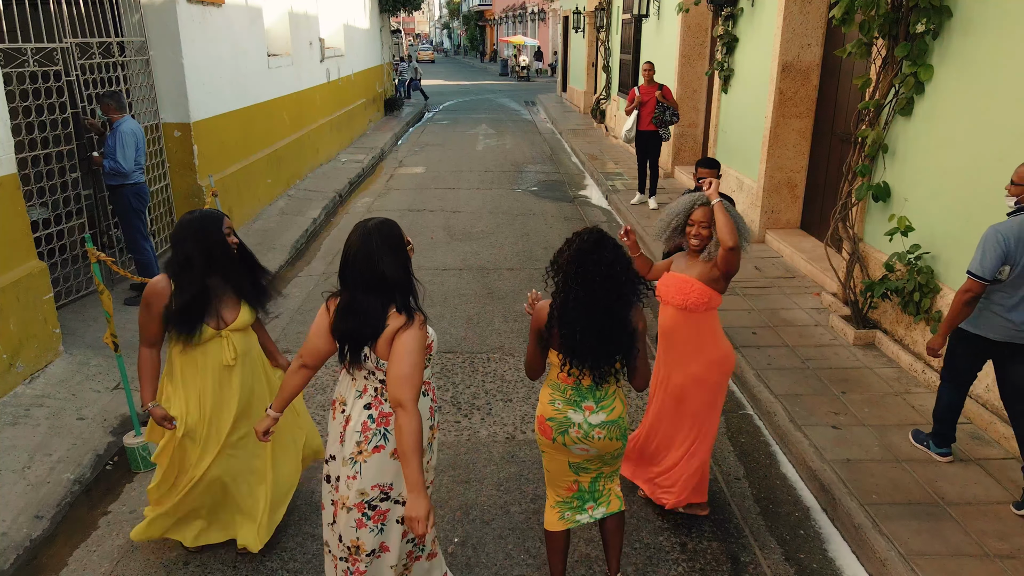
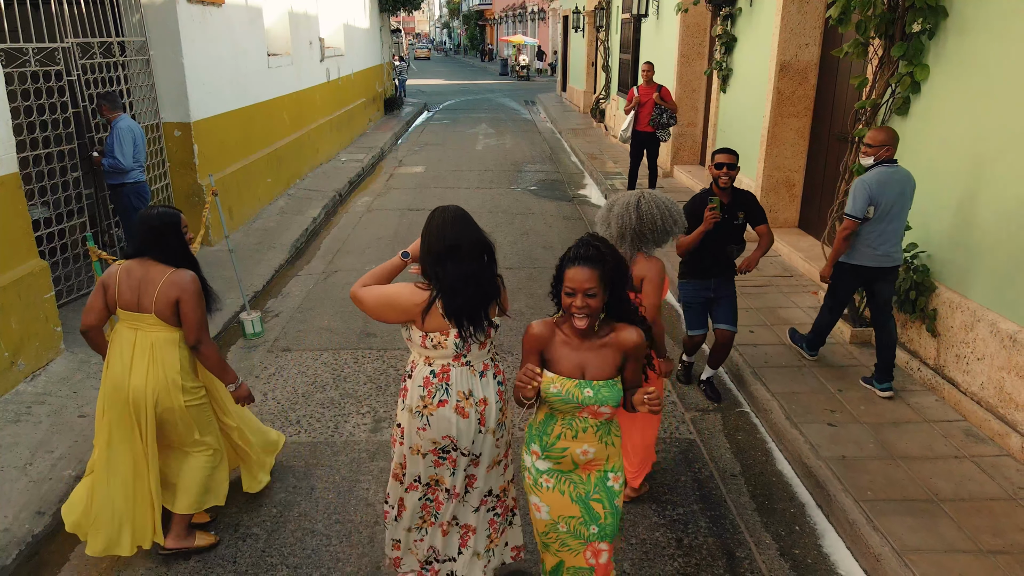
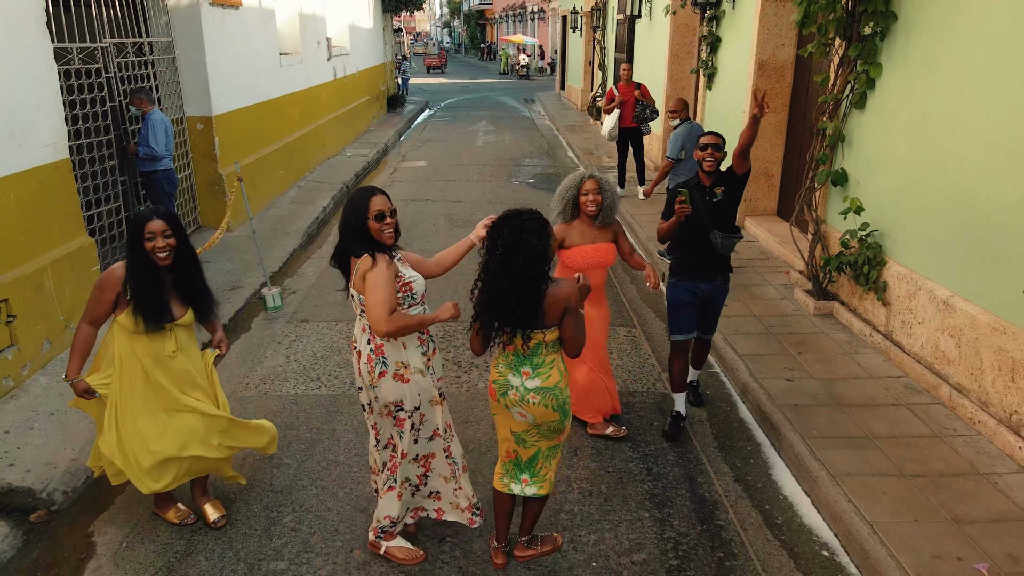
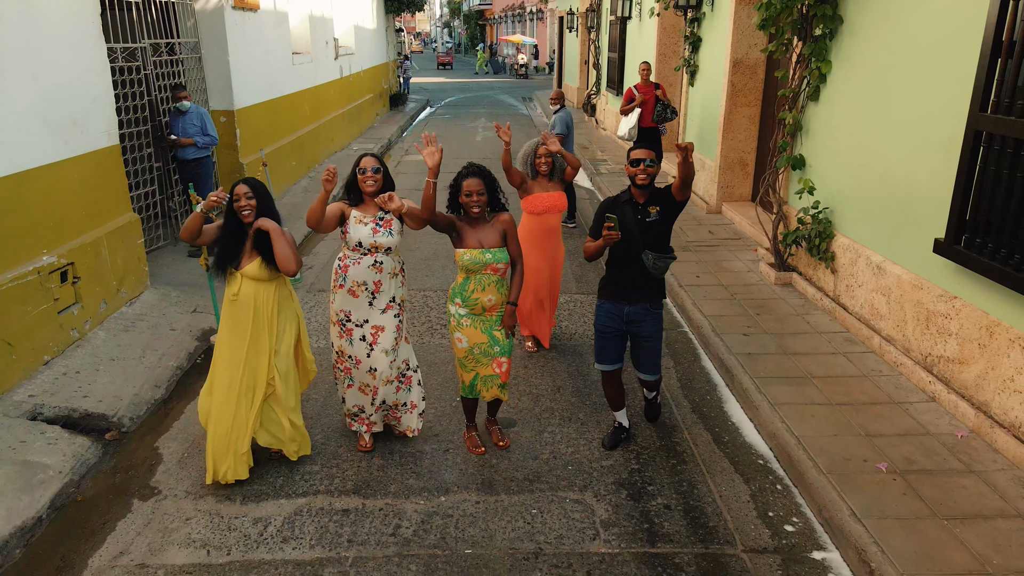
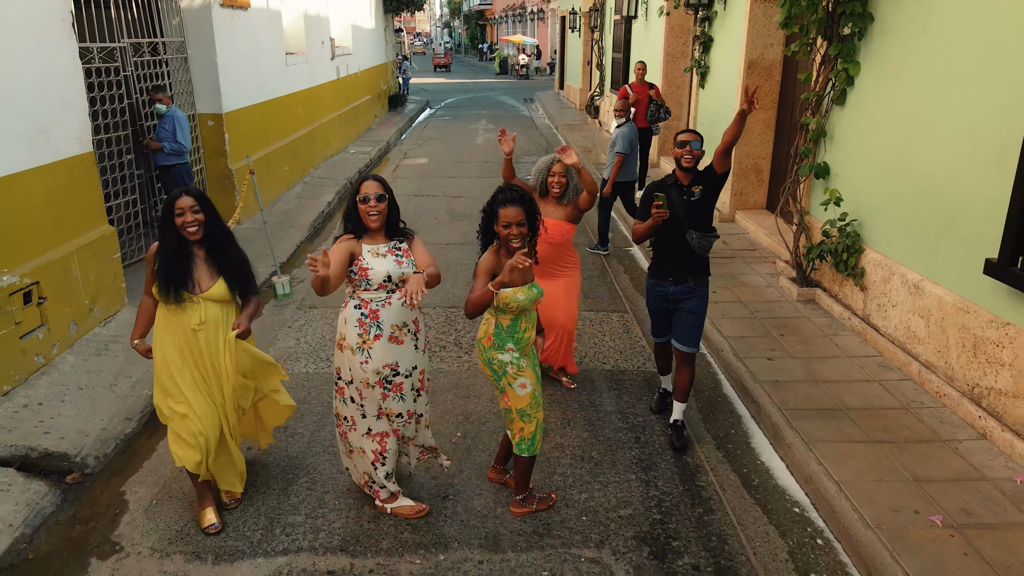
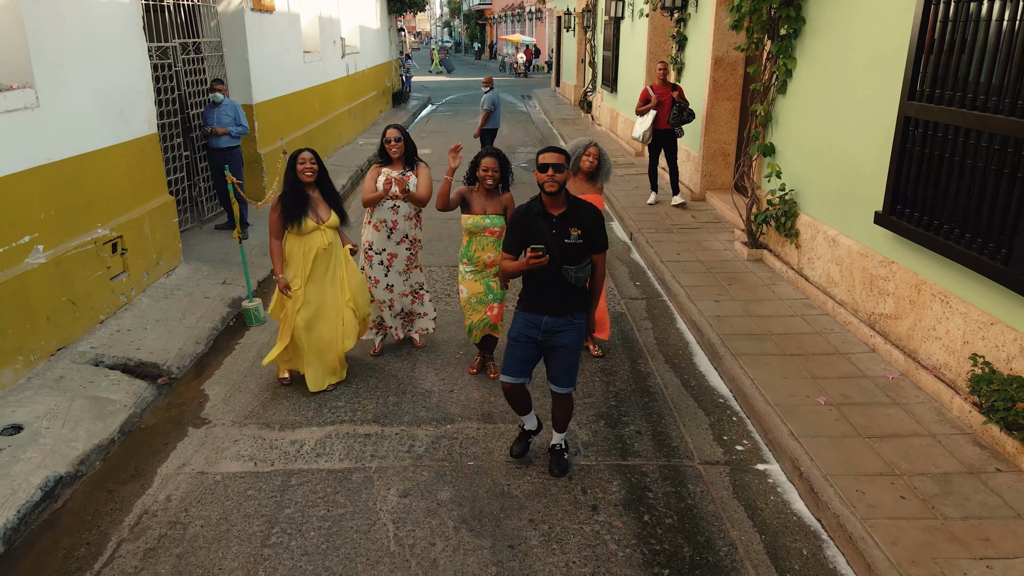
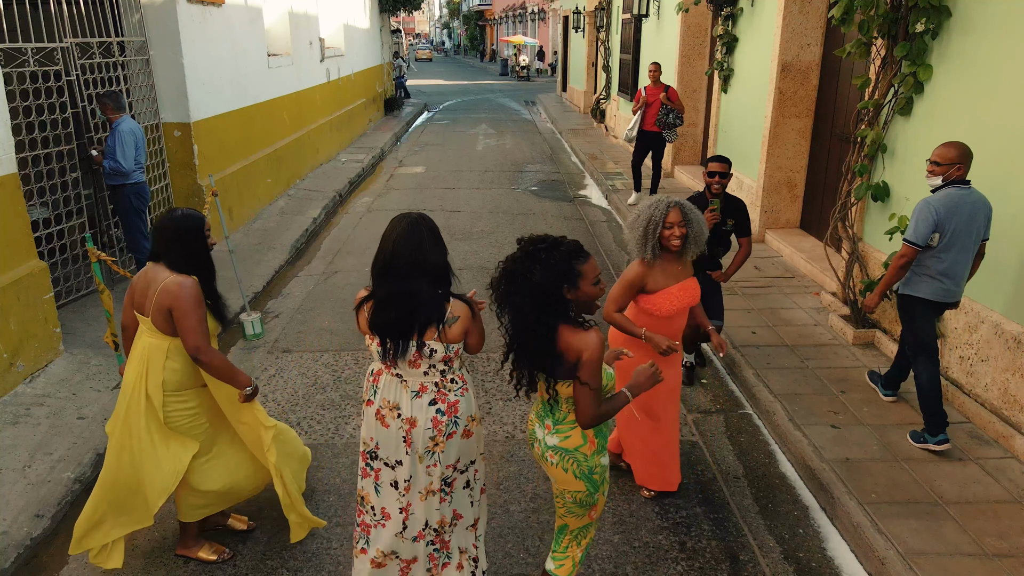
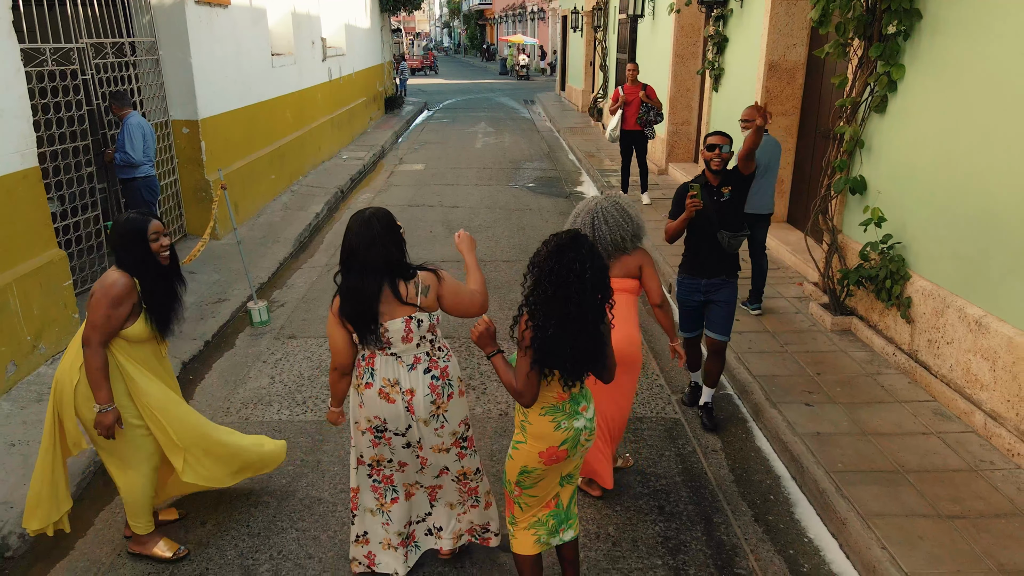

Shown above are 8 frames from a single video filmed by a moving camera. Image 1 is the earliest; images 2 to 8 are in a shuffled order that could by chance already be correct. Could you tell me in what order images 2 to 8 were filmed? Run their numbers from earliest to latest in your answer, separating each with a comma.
7, 2, 8, 3, 5, 4, 6
